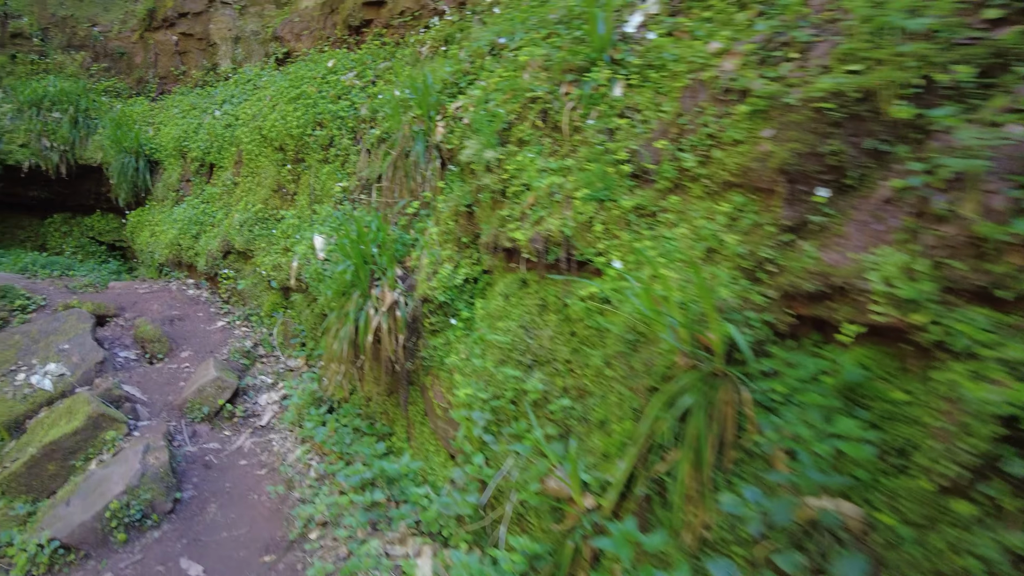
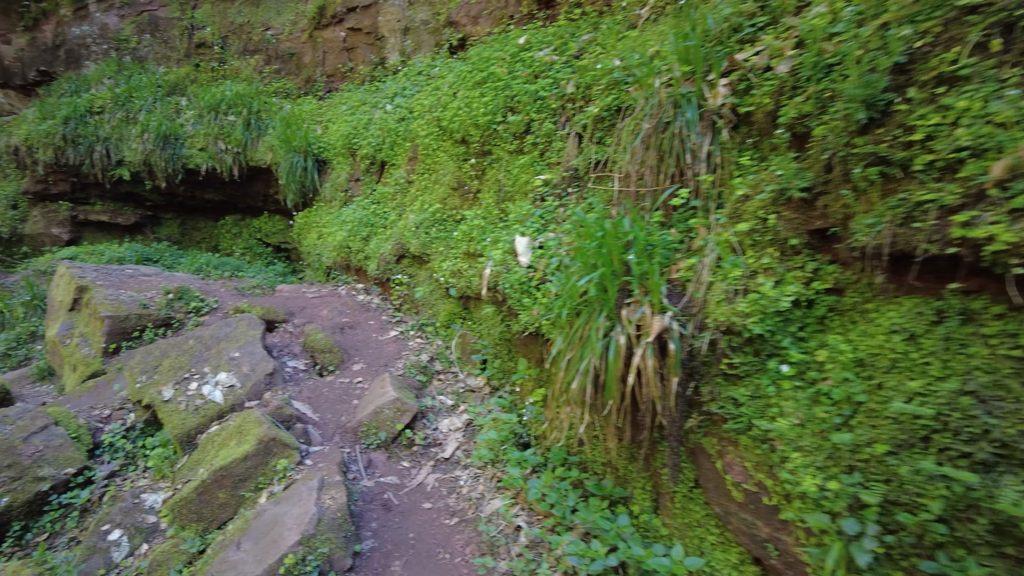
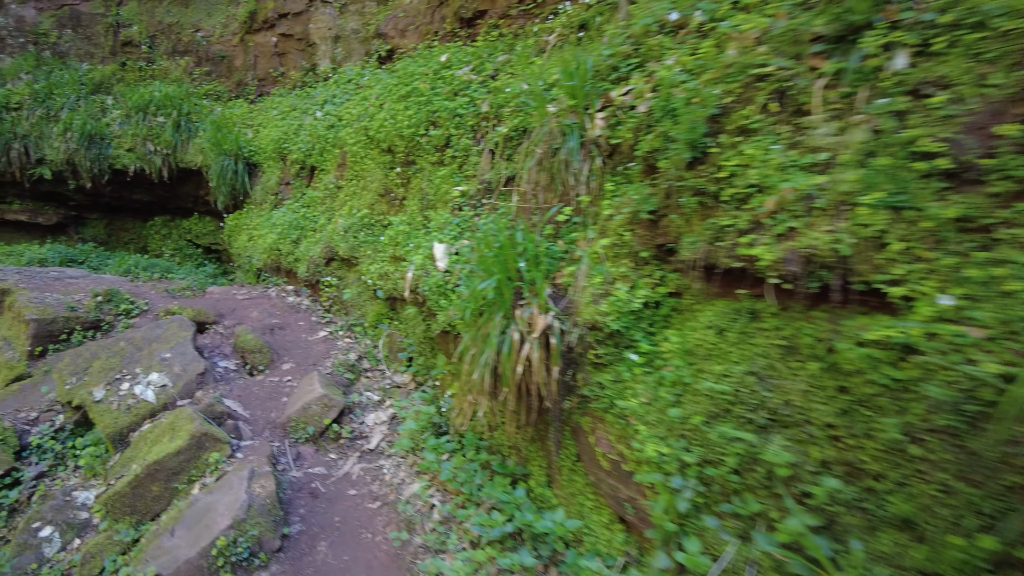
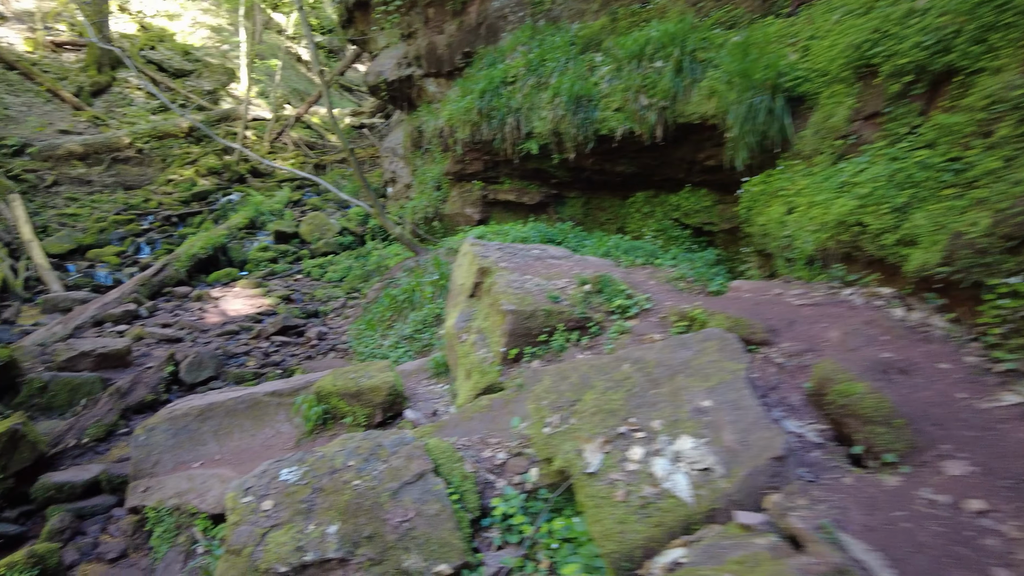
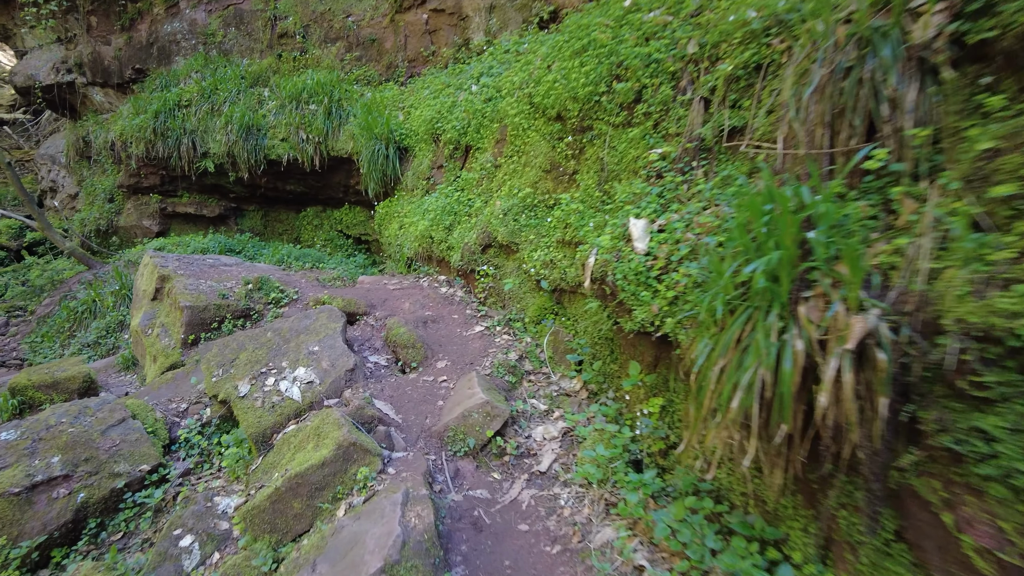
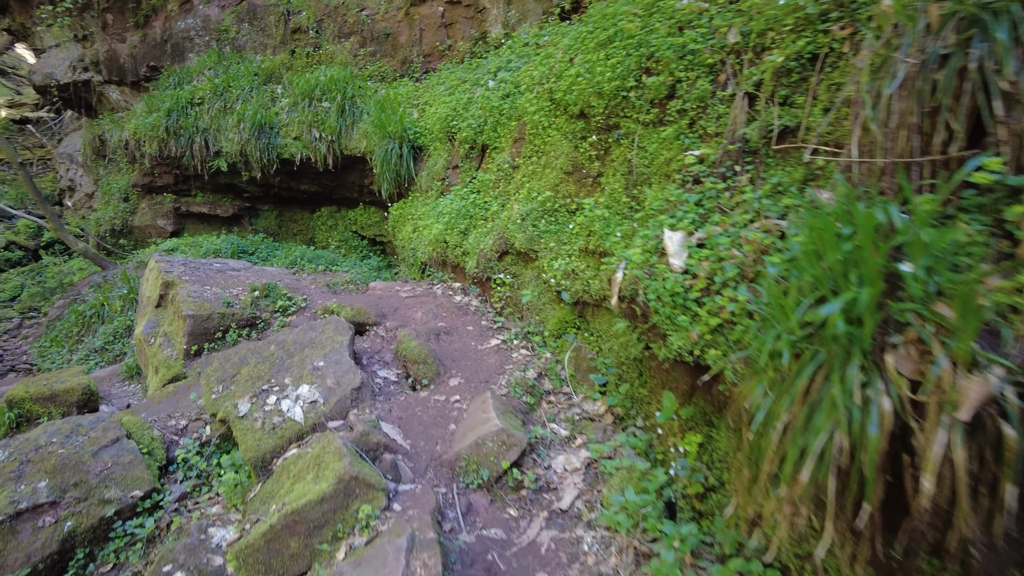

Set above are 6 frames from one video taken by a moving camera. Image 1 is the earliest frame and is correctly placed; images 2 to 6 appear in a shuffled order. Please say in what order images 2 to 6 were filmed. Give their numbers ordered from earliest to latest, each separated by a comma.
3, 2, 5, 6, 4
